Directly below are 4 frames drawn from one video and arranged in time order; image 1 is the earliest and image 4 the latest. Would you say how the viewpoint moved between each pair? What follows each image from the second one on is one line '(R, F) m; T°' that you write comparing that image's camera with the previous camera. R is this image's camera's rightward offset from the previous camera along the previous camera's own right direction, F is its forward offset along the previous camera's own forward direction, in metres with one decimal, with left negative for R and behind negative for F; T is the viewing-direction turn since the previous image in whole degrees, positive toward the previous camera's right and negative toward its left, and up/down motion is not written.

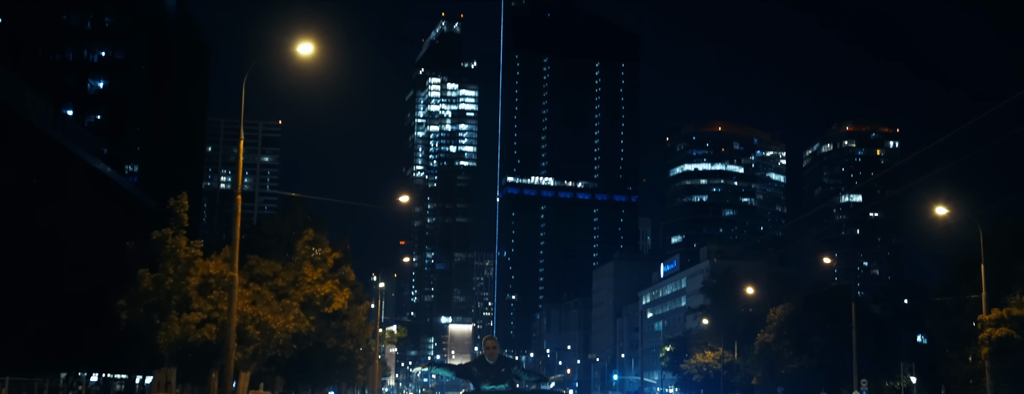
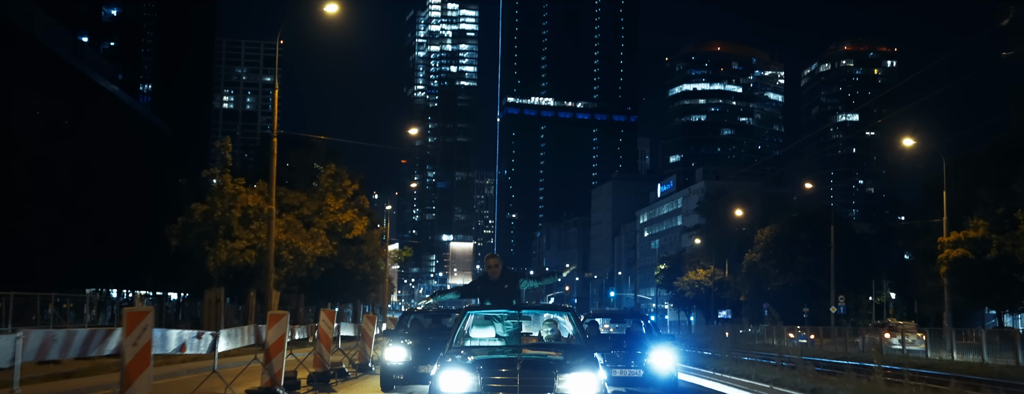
(-0.1, -3.7) m; 0°
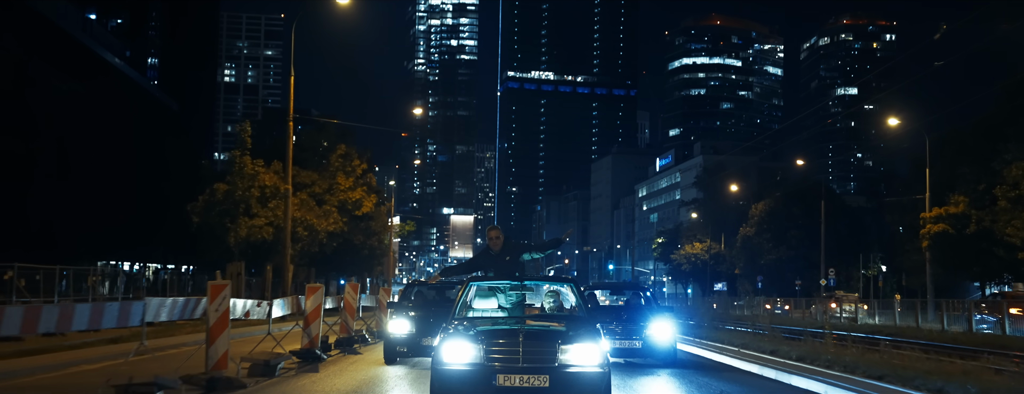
(0.0, -2.1) m; 0°
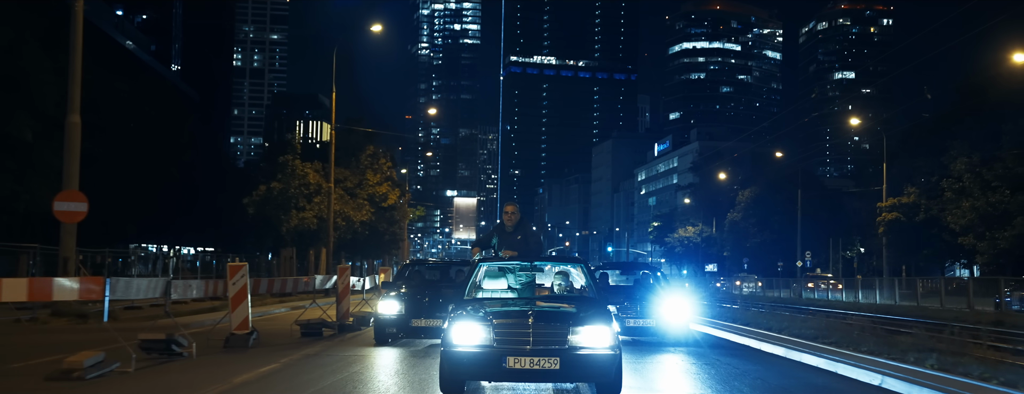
(-0.1, -6.5) m; 0°
